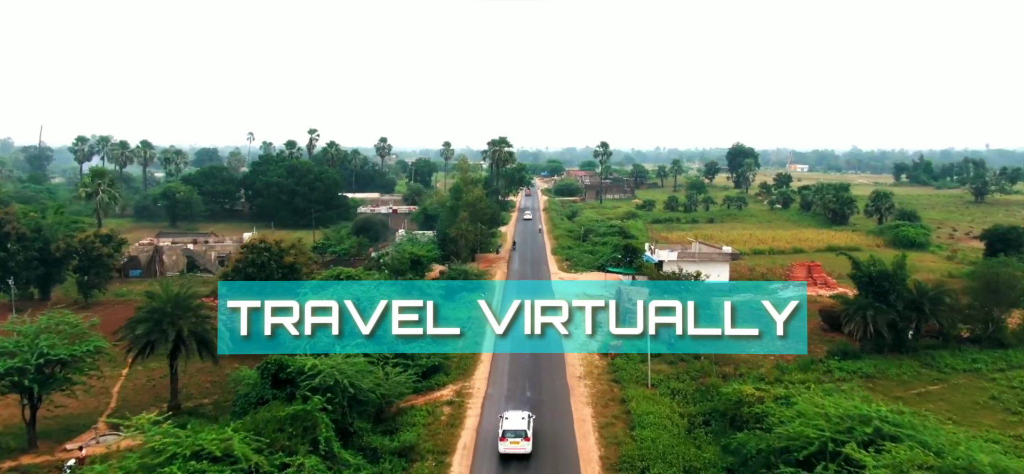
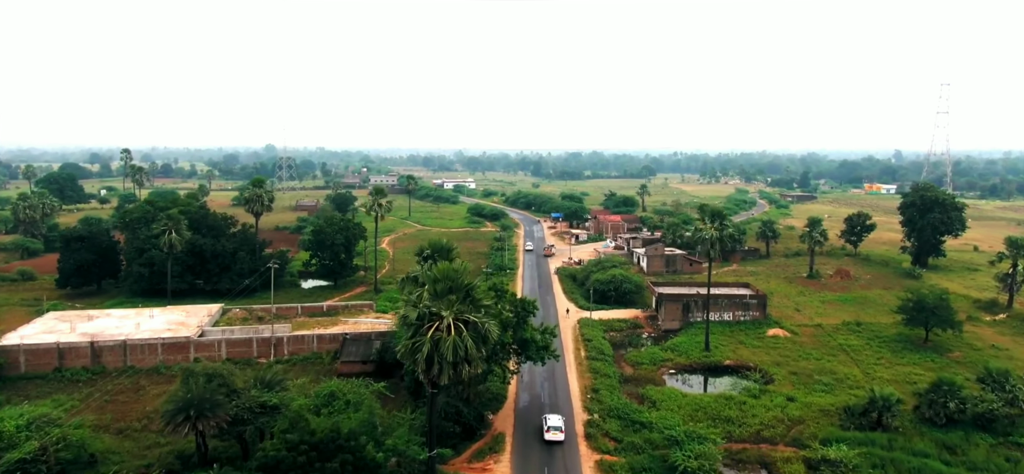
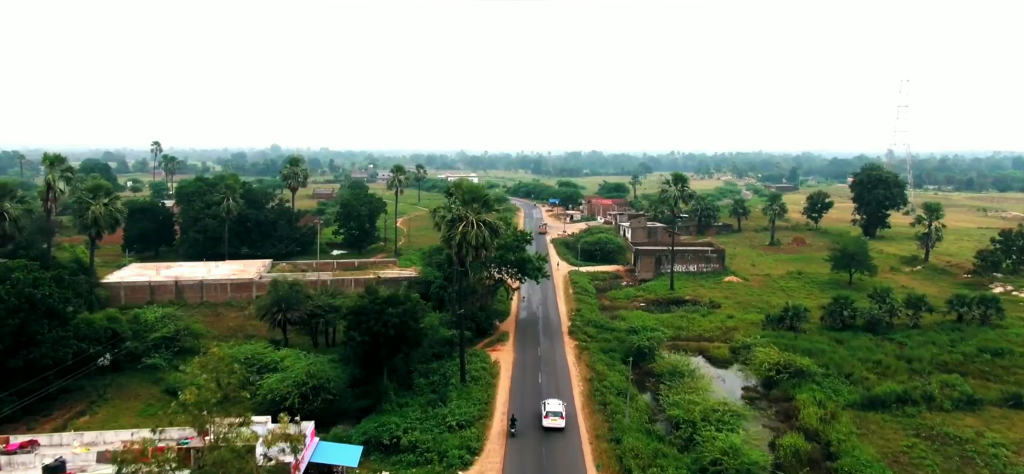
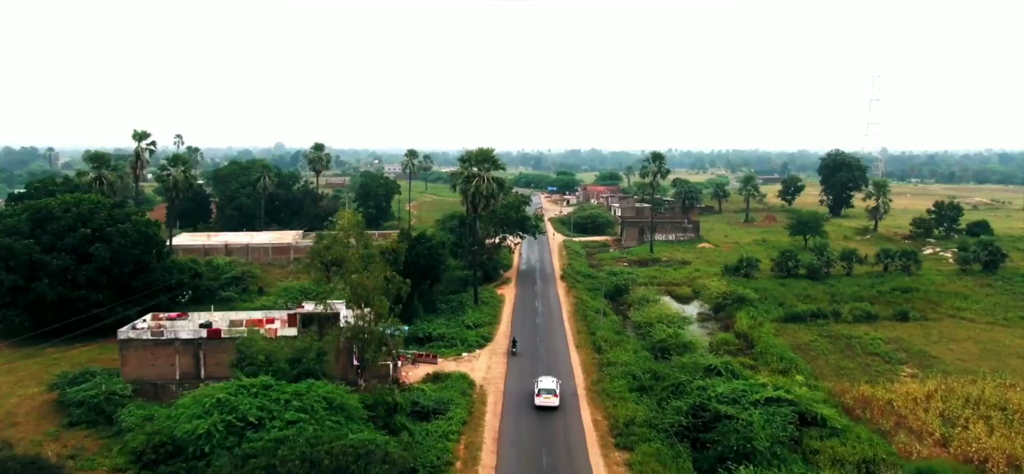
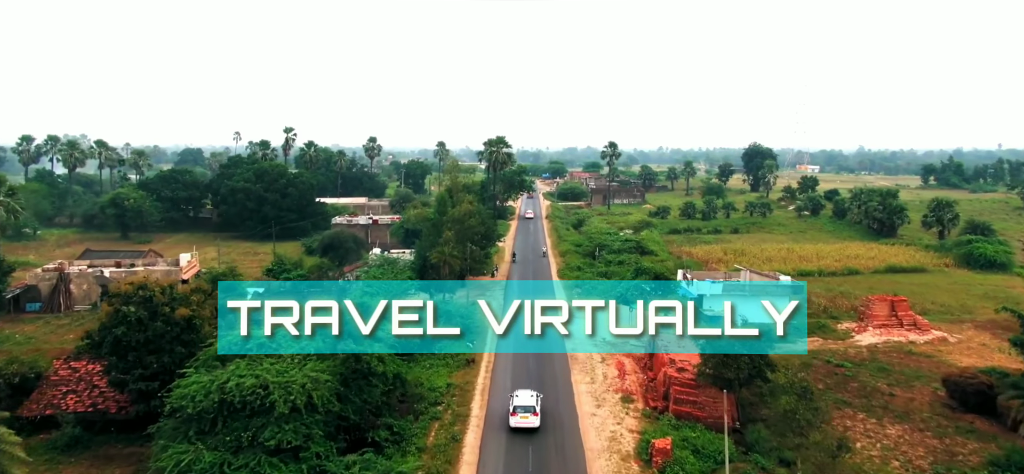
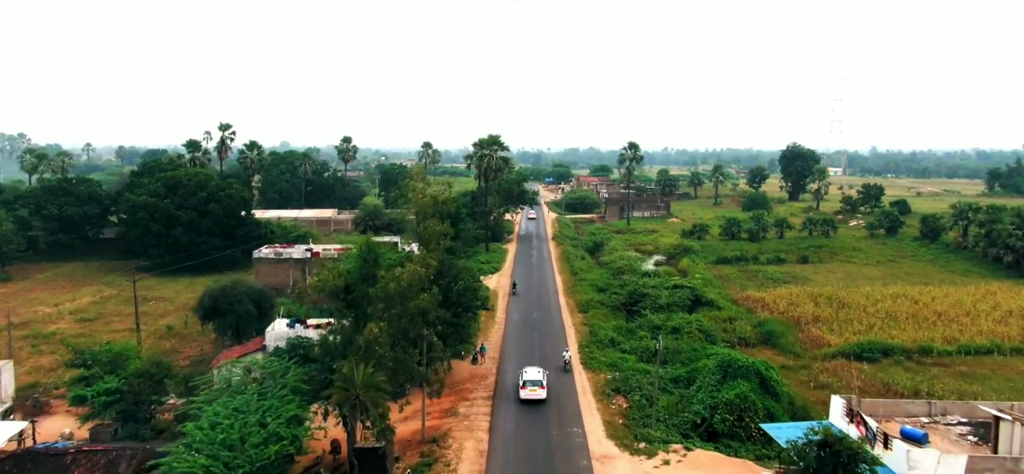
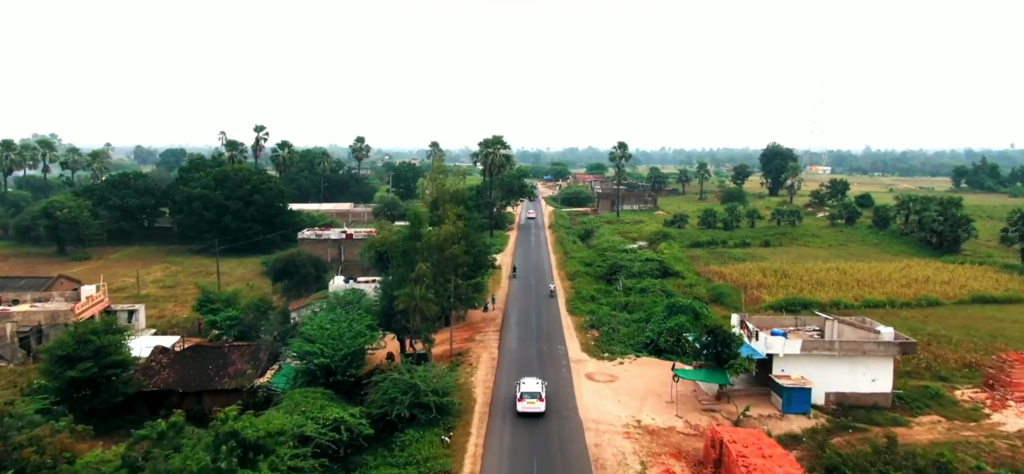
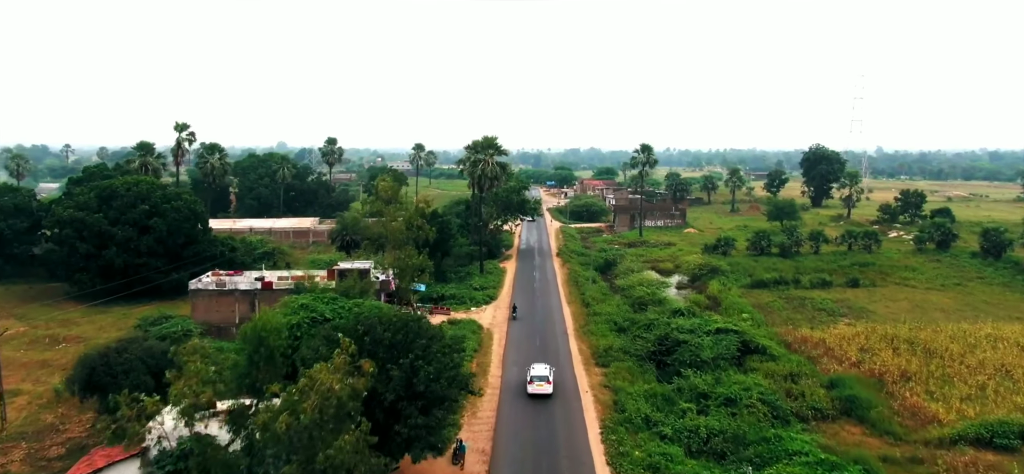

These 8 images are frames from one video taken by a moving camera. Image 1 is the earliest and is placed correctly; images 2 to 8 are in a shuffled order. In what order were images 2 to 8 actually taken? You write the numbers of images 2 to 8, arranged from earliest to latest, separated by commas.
5, 7, 6, 8, 4, 3, 2
